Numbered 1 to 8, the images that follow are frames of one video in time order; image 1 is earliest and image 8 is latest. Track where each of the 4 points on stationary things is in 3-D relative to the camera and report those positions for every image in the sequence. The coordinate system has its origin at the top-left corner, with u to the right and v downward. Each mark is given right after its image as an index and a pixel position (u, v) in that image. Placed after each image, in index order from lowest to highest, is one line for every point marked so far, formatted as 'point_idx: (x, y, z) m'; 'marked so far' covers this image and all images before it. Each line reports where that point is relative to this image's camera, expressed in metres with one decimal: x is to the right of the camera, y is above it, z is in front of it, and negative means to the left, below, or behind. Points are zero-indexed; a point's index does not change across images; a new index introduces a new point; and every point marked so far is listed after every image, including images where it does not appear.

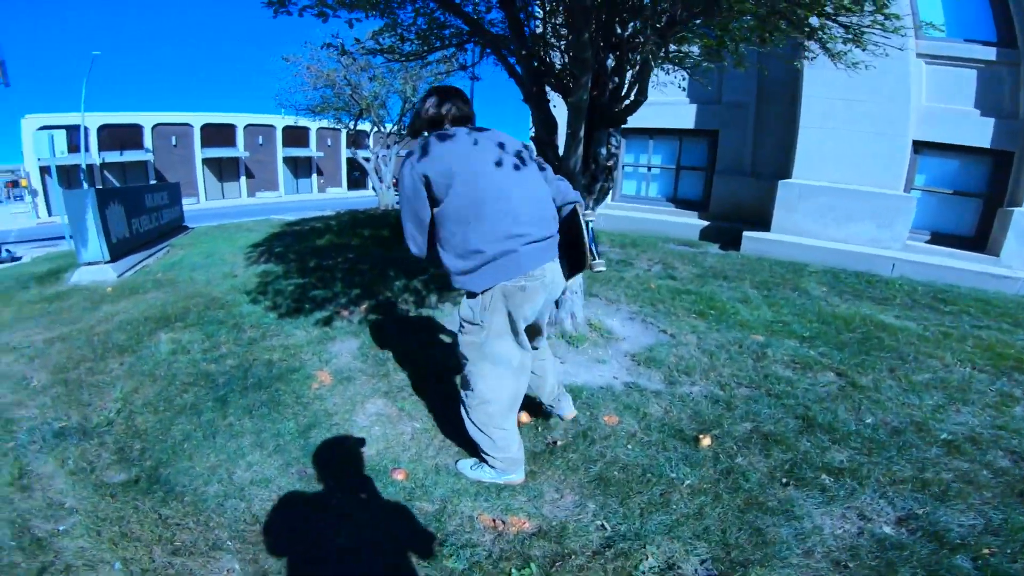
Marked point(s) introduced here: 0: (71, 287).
0: (-5.0, 0.0, +6.6) m
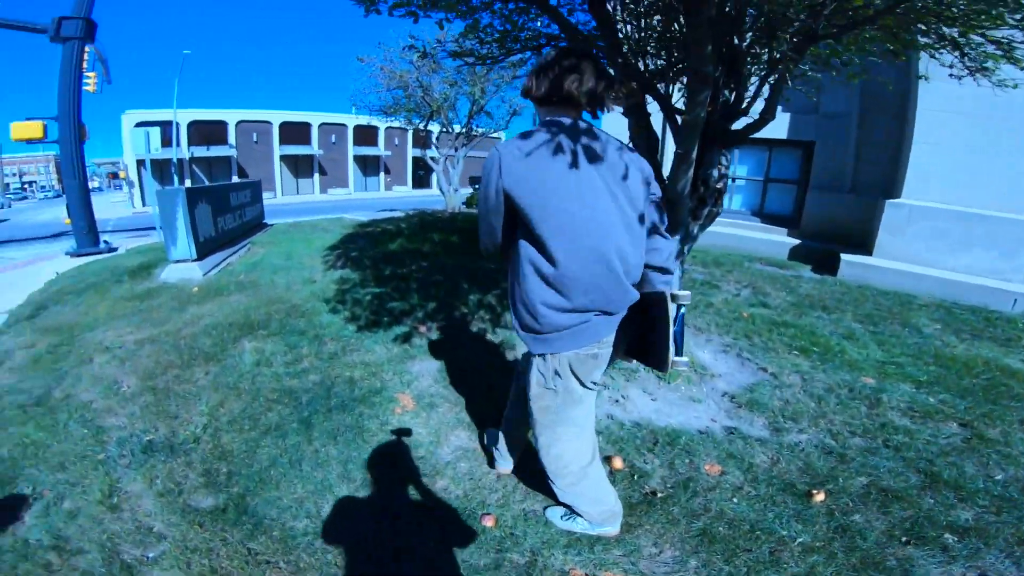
0: (-4.1, +0.1, +6.8) m
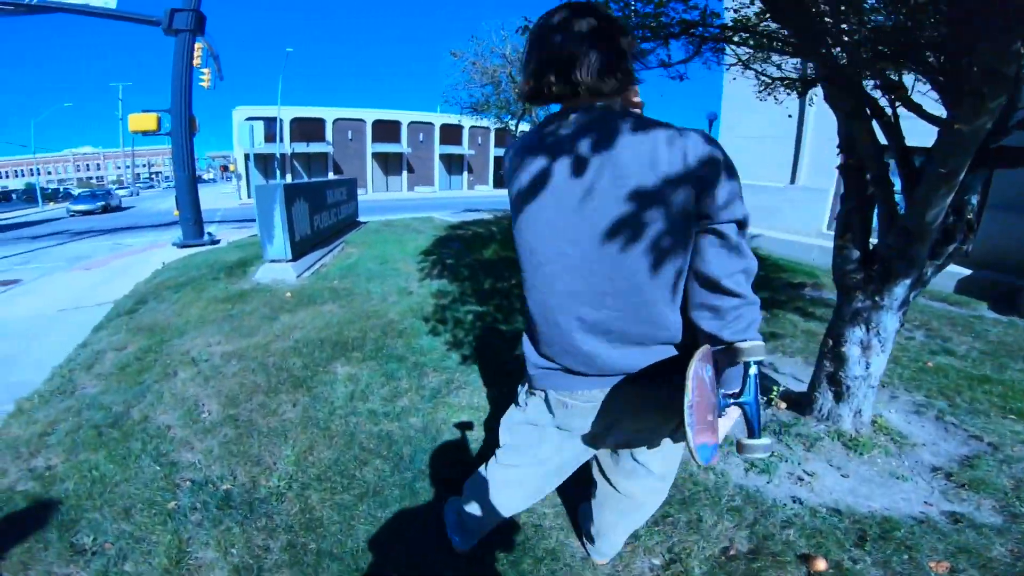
0: (-2.9, 0.0, +6.4) m
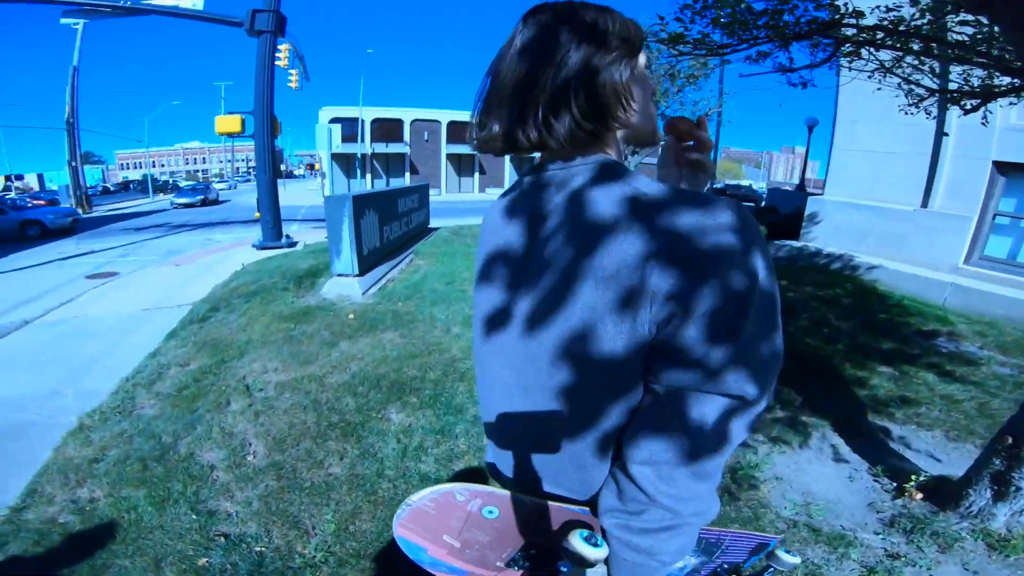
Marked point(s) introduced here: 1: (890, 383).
0: (-2.1, -0.1, +6.2) m
1: (+3.2, -0.8, +4.9) m
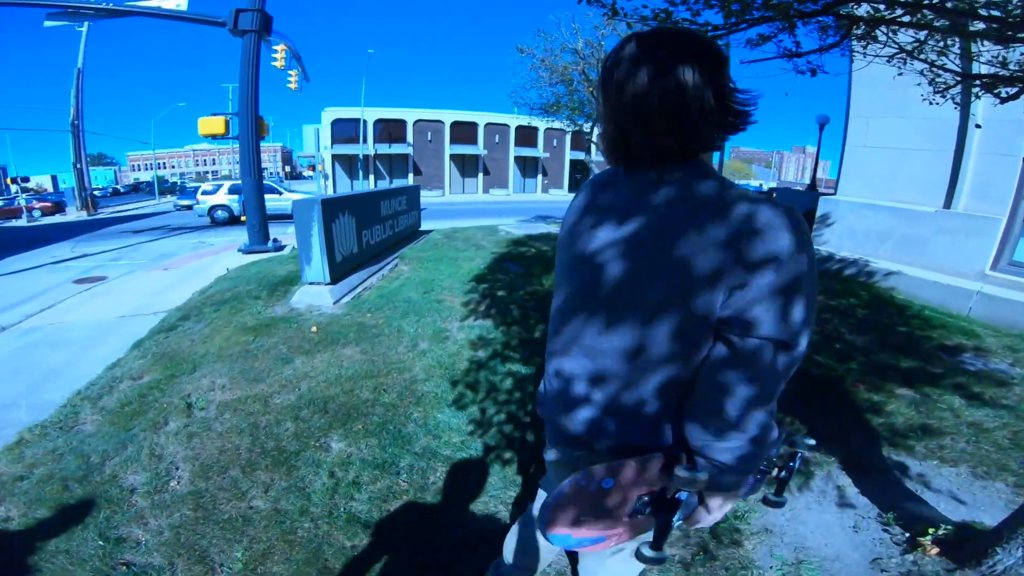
0: (-2.2, -0.2, +5.7) m
1: (+3.0, -0.9, +4.4) m
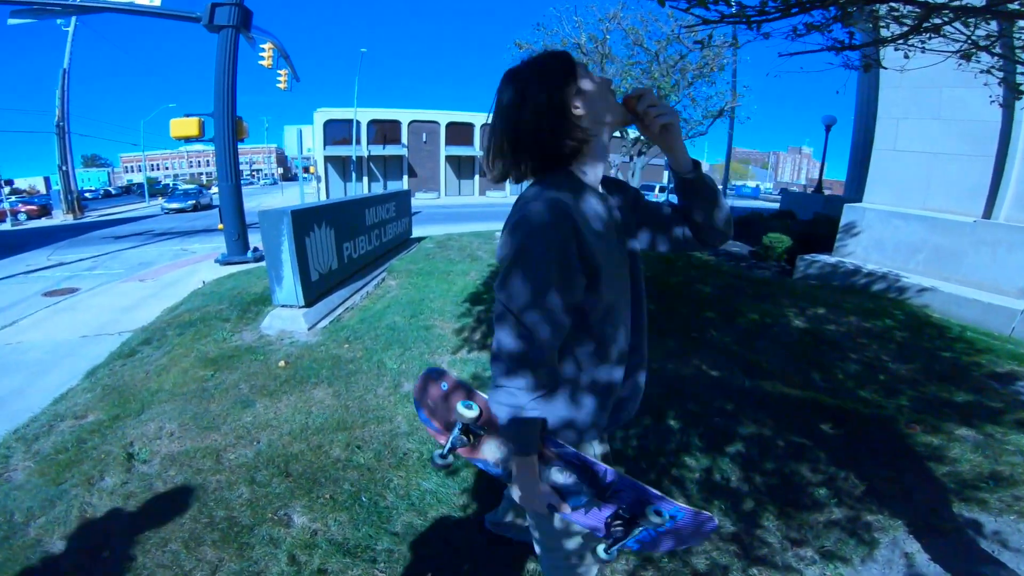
0: (-2.2, -0.4, +5.1) m
1: (+3.0, -1.1, +3.8) m
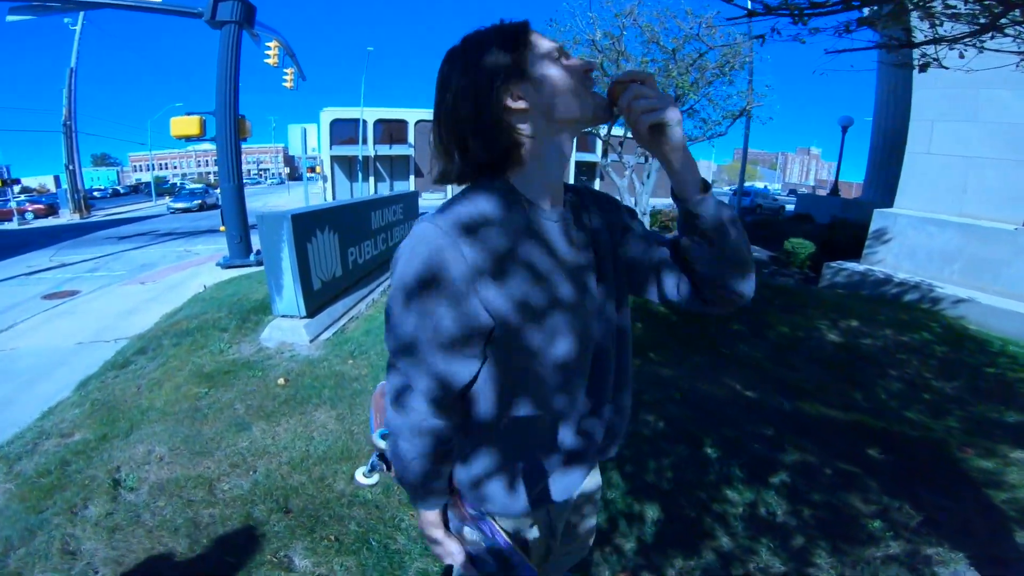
0: (-2.1, -0.5, +4.8) m
1: (+3.1, -1.2, +3.4) m
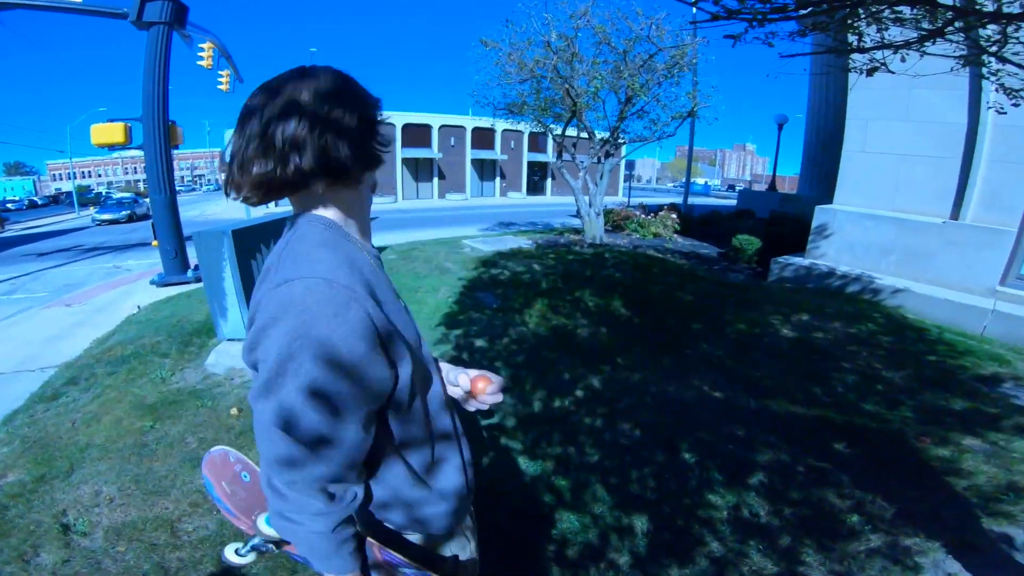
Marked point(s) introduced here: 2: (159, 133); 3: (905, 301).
0: (-2.4, -0.7, +4.5) m
1: (+3.0, -1.2, +3.7) m
2: (-5.4, +2.4, +9.0) m
3: (+4.4, -0.1, +6.4) m
